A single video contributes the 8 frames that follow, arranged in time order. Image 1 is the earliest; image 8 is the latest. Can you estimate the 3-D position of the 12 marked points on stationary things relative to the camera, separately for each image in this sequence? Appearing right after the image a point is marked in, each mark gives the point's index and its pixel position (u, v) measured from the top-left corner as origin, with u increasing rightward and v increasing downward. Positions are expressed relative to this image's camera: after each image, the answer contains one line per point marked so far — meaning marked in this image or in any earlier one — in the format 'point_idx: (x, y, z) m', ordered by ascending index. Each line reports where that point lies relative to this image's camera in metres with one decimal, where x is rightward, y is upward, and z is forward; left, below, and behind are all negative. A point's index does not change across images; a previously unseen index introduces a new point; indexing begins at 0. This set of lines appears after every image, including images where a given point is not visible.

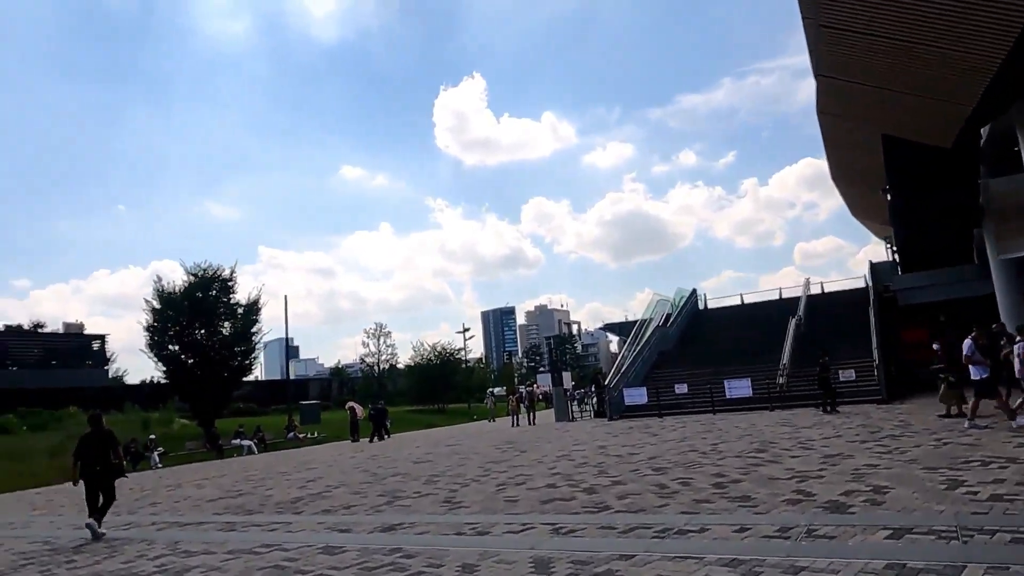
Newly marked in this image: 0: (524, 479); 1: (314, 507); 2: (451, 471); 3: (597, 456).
0: (+0.2, -3.5, +12.0) m
1: (-3.4, -3.7, +11.3) m
2: (-1.4, -4.1, +14.8) m
3: (+1.9, -3.8, +14.9) m
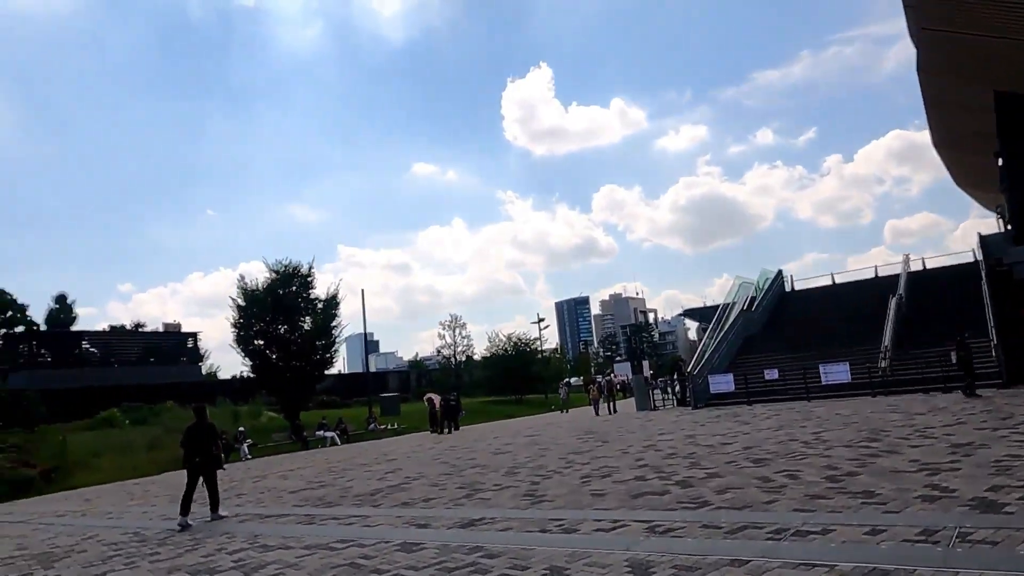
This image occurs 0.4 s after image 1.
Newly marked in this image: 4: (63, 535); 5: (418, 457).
0: (+1.7, -3.1, +11.2) m
1: (-2.0, -3.5, +11.0) m
2: (+0.4, -3.8, +14.3) m
3: (+3.7, -3.3, +14.0) m
4: (-7.9, -4.4, +11.7) m
5: (-2.7, -4.9, +19.3) m
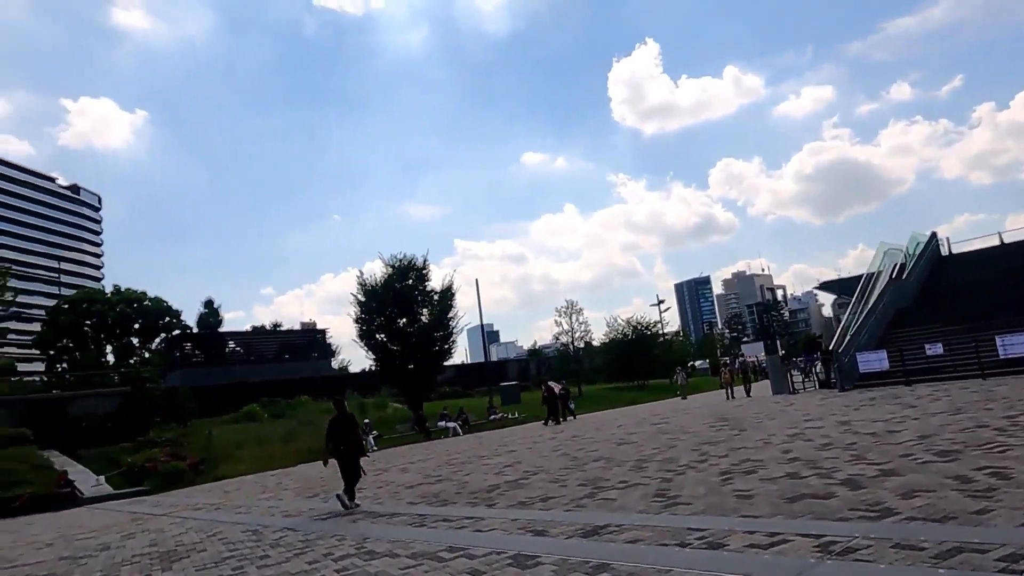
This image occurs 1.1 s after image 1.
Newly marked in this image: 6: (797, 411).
0: (+3.6, -2.6, +9.7) m
1: (-0.1, -3.2, +10.2) m
2: (+2.9, -3.3, +13.0) m
3: (+6.0, -2.7, +12.1) m
4: (-5.7, -4.3, +11.8) m
5: (+0.8, -4.4, +18.4) m
6: (+8.0, -3.5, +18.7) m
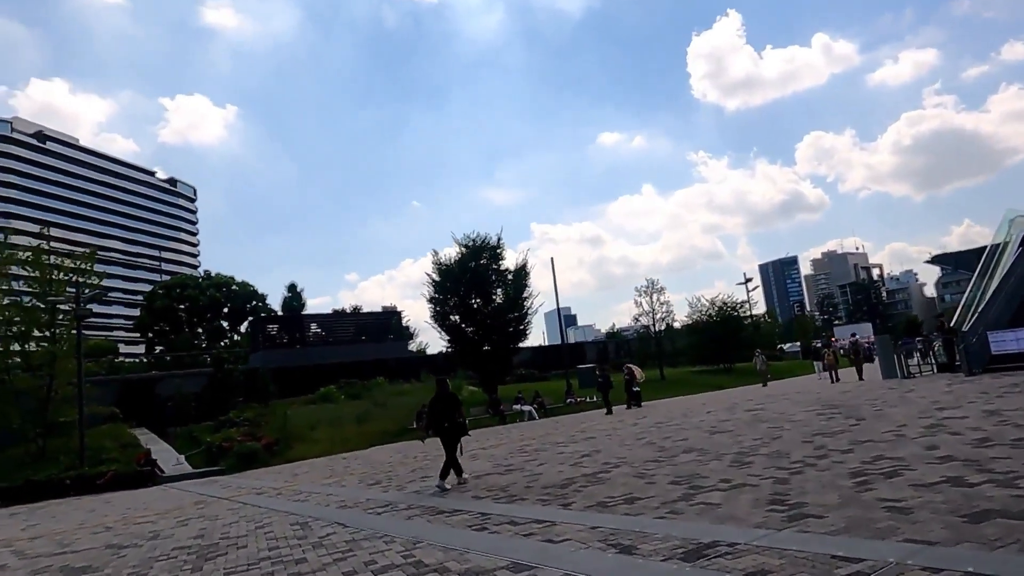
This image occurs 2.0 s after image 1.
0: (+4.5, -2.1, +7.8) m
1: (+1.0, -2.7, +8.6) m
2: (+4.2, -2.7, +11.1) m
3: (+7.2, -2.1, +9.8) m
4: (-4.4, -3.8, +11.0) m
5: (+2.7, -3.7, +16.8) m
6: (+10.0, -2.7, +16.2) m
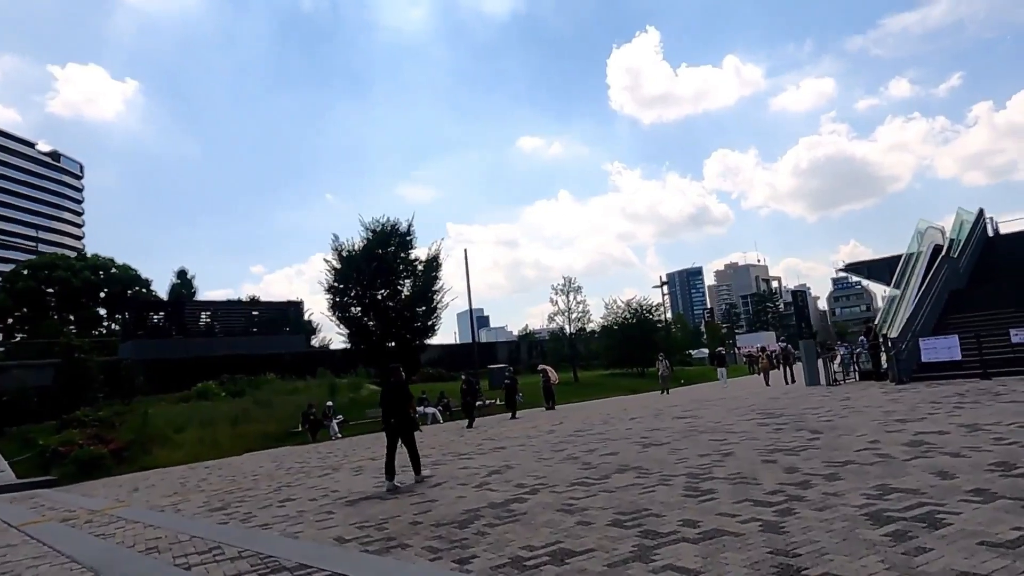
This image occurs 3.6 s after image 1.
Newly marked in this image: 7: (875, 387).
0: (+3.5, -1.8, +5.6) m
1: (-0.2, -2.3, +6.0) m
2: (+2.8, -2.4, +8.8) m
3: (+5.9, -1.9, +8.0) m
4: (-5.9, -3.2, +7.6) m
5: (+0.5, -3.4, +14.3) m
6: (+7.8, -2.6, +14.7) m
7: (+10.5, -2.9, +19.1) m
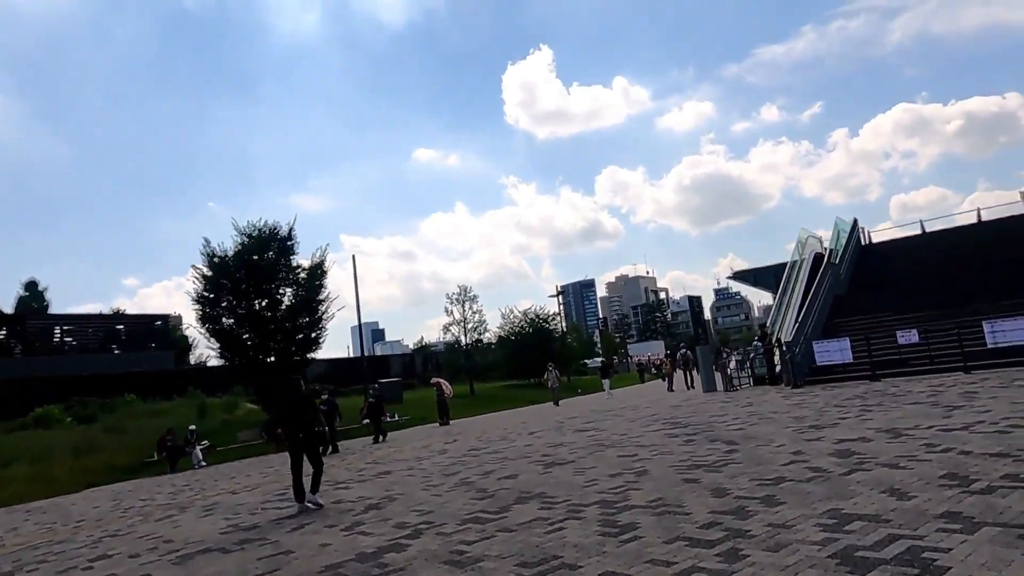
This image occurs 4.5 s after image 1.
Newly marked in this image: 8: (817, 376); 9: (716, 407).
0: (+2.6, -1.7, +4.5) m
1: (-1.0, -2.2, +4.3) m
2: (+1.4, -2.3, +7.5) m
3: (+4.7, -1.8, +7.2) m
4: (-6.9, -3.2, +5.0) m
5: (-1.6, -3.4, +12.5) m
6: (+5.5, -2.6, +14.1) m
7: (+7.5, -3.0, +18.9) m
8: (+9.1, -2.6, +19.8) m
9: (+5.3, -3.1, +17.2) m
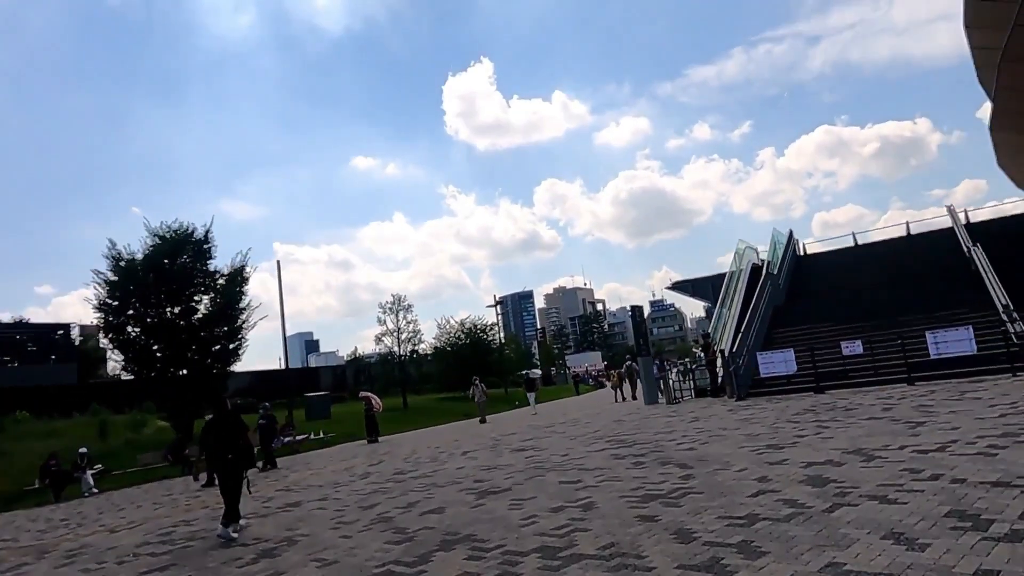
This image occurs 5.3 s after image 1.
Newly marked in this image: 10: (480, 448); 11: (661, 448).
0: (+2.2, -1.7, +3.3) m
1: (-1.5, -2.1, +2.8) m
2: (+0.7, -2.3, +6.3) m
3: (+3.9, -1.8, +6.2) m
4: (-7.4, -3.1, +3.0) m
5: (-2.8, -3.5, +11.0) m
6: (+4.1, -2.8, +13.2) m
7: (+5.7, -3.2, +18.1) m
8: (+7.2, -2.9, +19.2) m
9: (+3.7, -3.3, +16.2) m
10: (-0.7, -3.7, +15.4) m
11: (+2.6, -2.8, +11.5) m
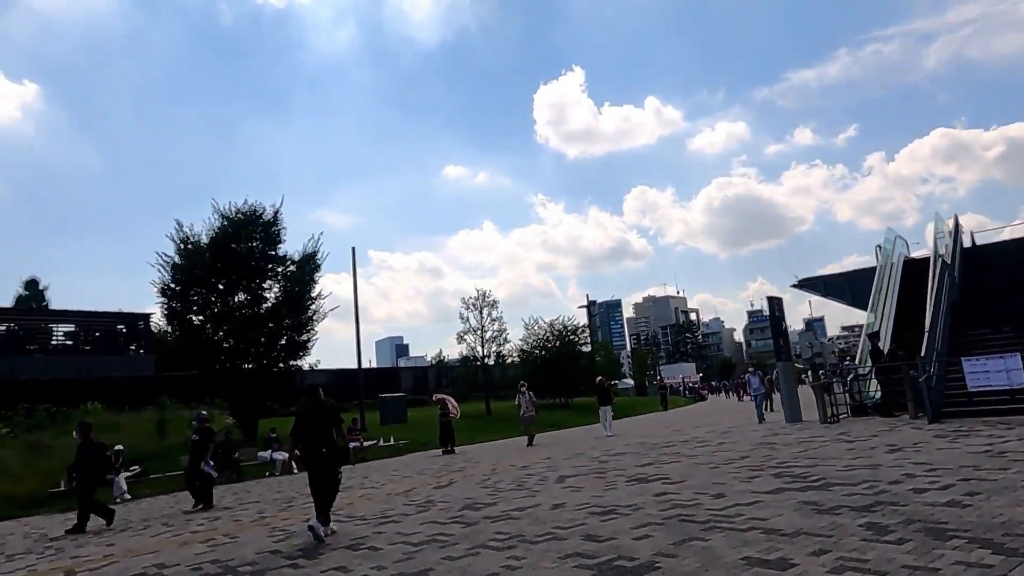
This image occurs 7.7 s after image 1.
0: (+2.5, -1.0, -1.0) m
1: (-1.1, -1.4, -1.1) m
2: (+1.4, -1.7, +2.1) m
3: (+4.7, -1.2, +1.6) m
4: (-7.0, -2.2, -0.2) m
5: (-1.5, -2.8, +7.2) m
6: (+5.7, -2.3, +8.5) m
7: (+7.9, -2.8, +13.2) m
8: (+9.6, -2.5, +14.0) m
9: (+5.7, -2.8, +11.5) m
10: (+1.2, -3.2, +11.3) m
11: (+4.0, -2.2, +7.0) m
